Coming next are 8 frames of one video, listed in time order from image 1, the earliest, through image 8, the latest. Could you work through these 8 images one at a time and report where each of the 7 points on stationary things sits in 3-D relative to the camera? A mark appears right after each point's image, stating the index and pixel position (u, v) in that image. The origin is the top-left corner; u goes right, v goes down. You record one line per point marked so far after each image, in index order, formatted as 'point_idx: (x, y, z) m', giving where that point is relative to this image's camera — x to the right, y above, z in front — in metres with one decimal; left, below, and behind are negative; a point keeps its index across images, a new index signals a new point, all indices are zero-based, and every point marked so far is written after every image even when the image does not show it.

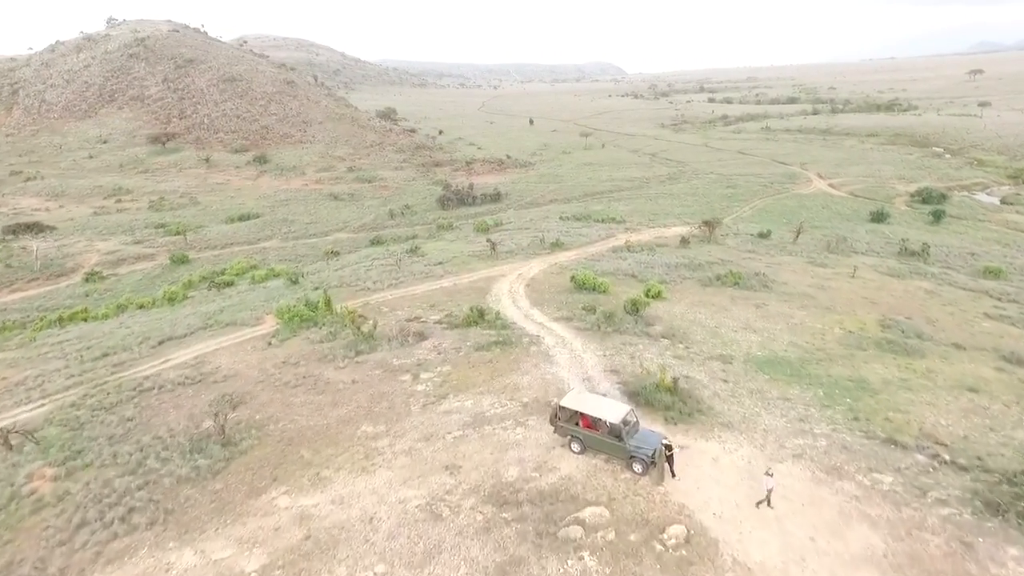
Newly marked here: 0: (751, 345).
0: (+6.0, -1.5, +15.0) m
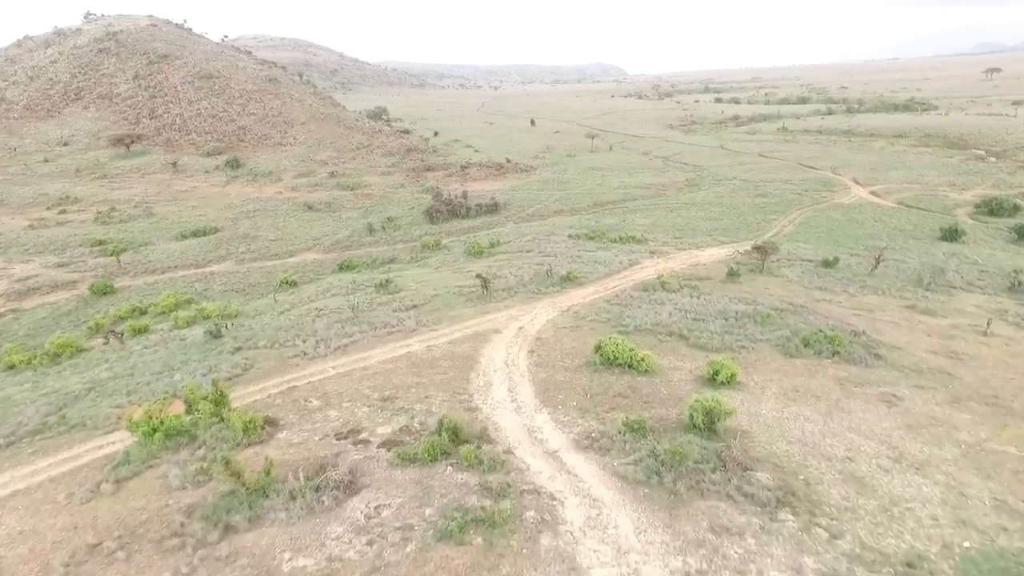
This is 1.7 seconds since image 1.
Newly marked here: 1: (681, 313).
0: (+5.9, -3.2, +8.4) m
1: (+5.0, -0.8, +18.0) m
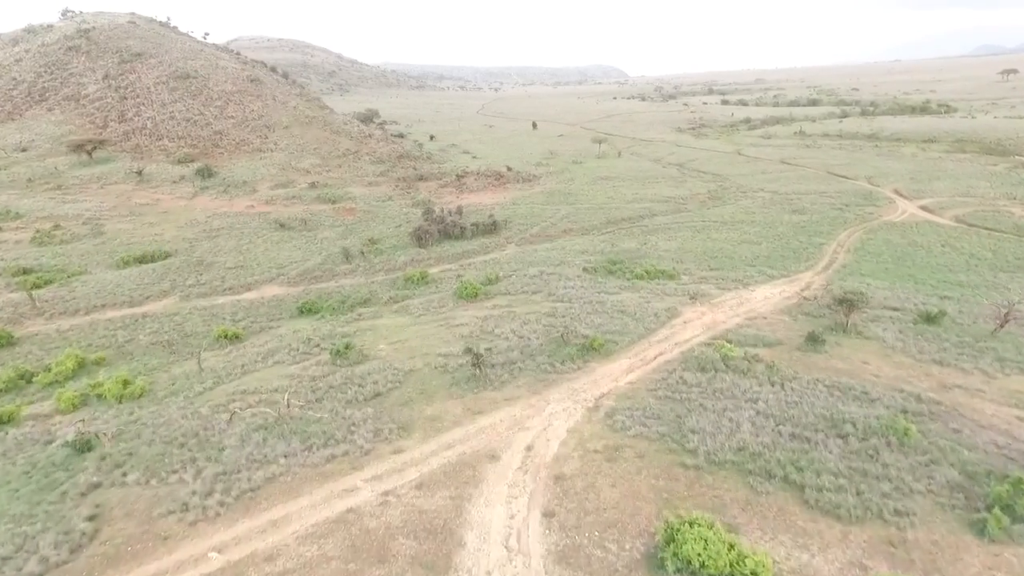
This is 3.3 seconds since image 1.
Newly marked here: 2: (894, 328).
0: (+6.0, -5.1, +2.4) m
1: (+5.1, -2.7, +12.0) m
2: (+11.7, -1.2, +18.5) m
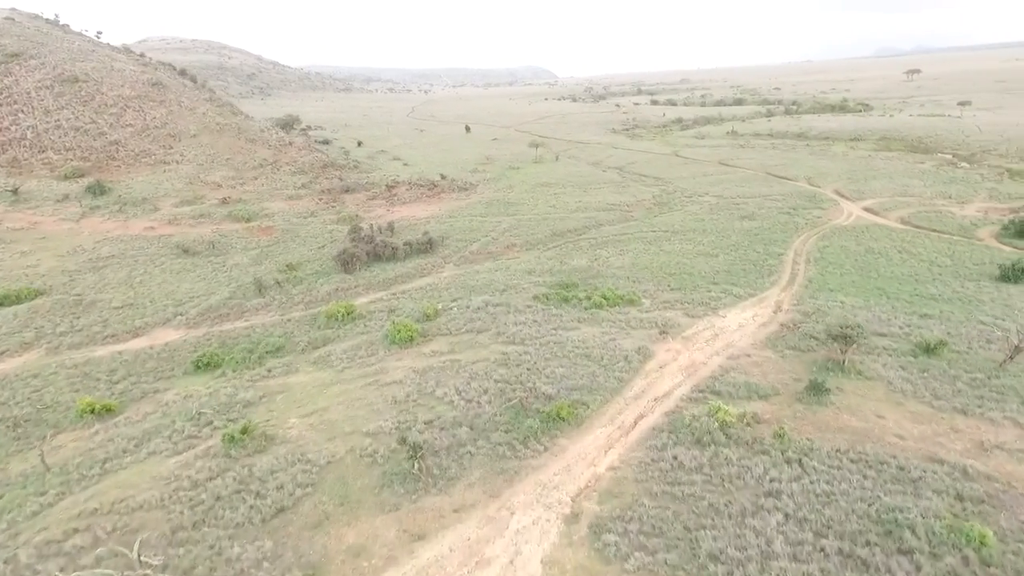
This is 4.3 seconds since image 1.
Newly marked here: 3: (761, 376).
0: (+6.4, -6.1, -0.4) m
1: (+4.4, -3.7, +9.1) m
2: (+10.3, -2.0, +16.2) m
3: (+6.6, -2.3, +16.0) m
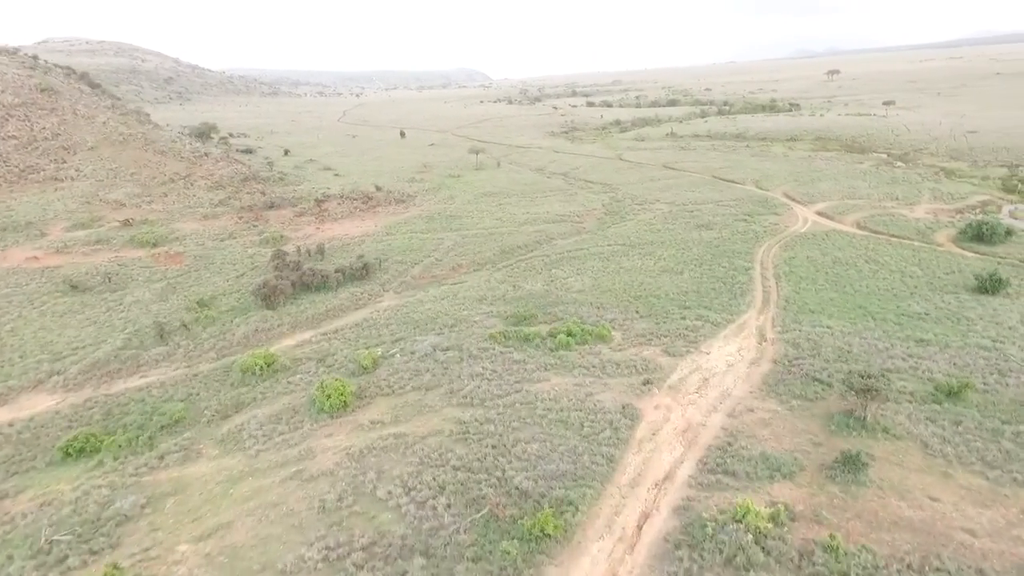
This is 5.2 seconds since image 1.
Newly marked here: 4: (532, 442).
0: (+7.2, -7.0, -3.1) m
1: (+4.3, -4.8, +6.2) m
2: (+9.4, -2.9, +13.8) m
3: (+5.8, -3.4, +13.2) m
4: (+0.4, -3.4, +13.4) m
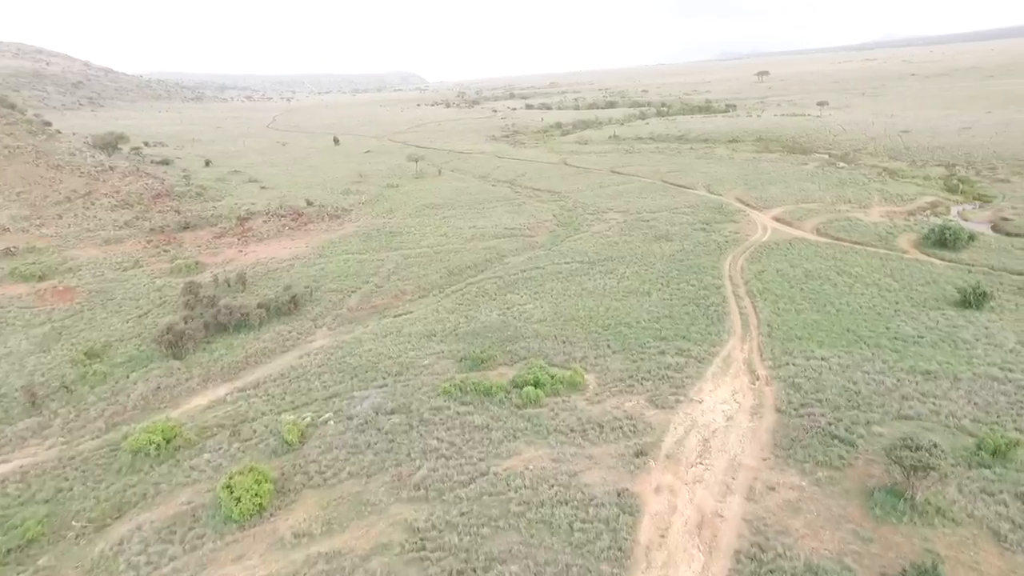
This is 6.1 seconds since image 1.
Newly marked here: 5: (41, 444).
0: (+8.4, -7.9, -5.6) m
1: (+4.6, -5.9, +3.4) m
2: (+8.8, -3.8, +11.4) m
3: (+5.3, -4.4, +10.5) m
4: (-0.1, -4.6, +10.2) m
5: (-14.0, -4.5, +17.9) m
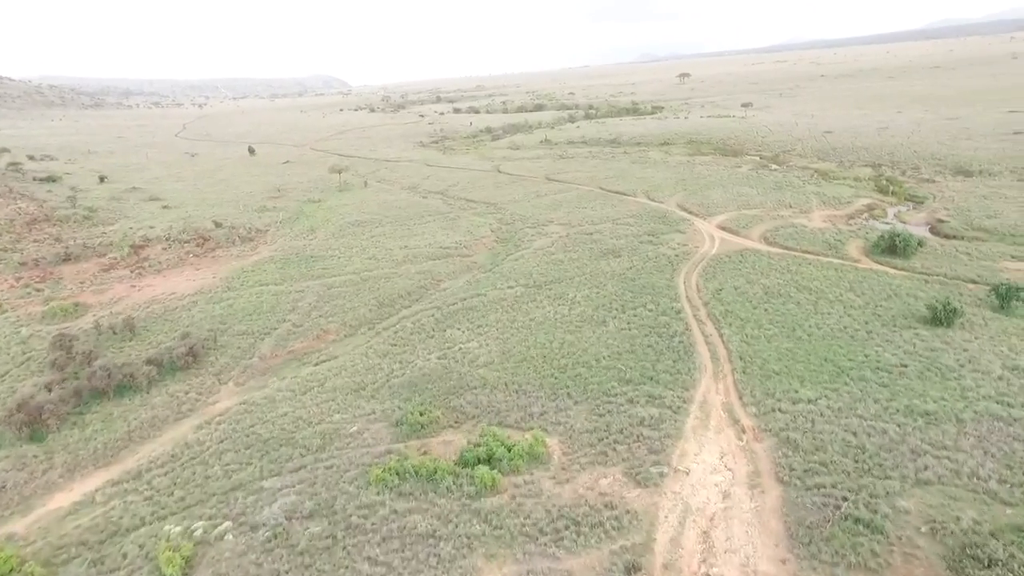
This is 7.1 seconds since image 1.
0: (+9.8, -8.7, -7.8) m
1: (+5.0, -6.9, +0.7) m
2: (+8.3, -4.7, +9.2) m
3: (+4.8, -5.4, +7.9) m
4: (-0.4, -5.9, +7.0) m
5: (-15.1, -6.5, +13.1) m
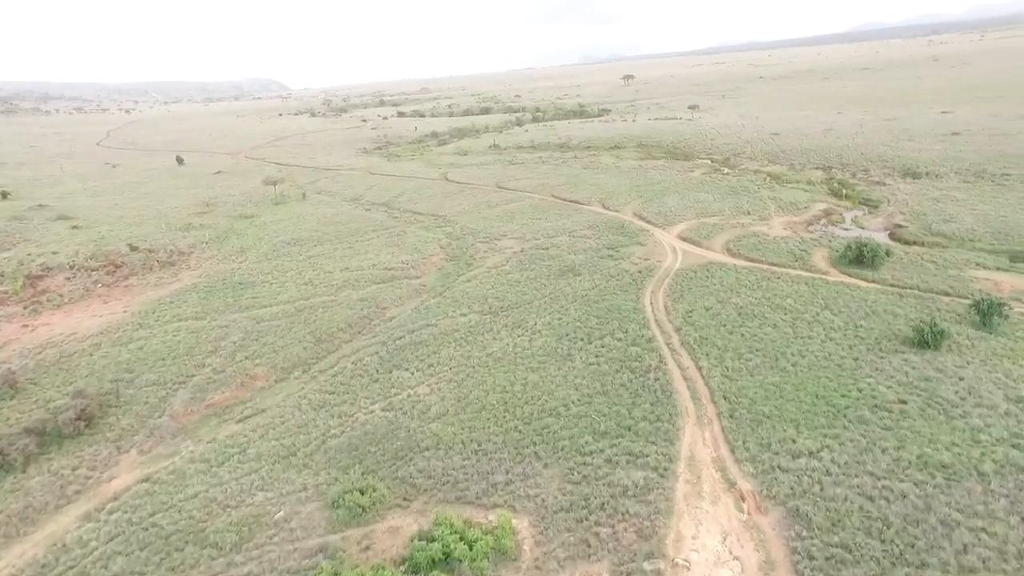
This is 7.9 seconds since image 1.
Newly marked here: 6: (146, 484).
0: (+11.0, -9.5, -9.7) m
1: (+5.4, -7.9, -1.6) m
2: (+7.9, -5.6, +7.1) m
3: (+4.7, -6.4, +5.5) m
4: (-0.5, -7.1, +4.2) m
5: (-15.6, -8.1, +9.2) m
6: (-10.0, -5.4, +16.4) m
